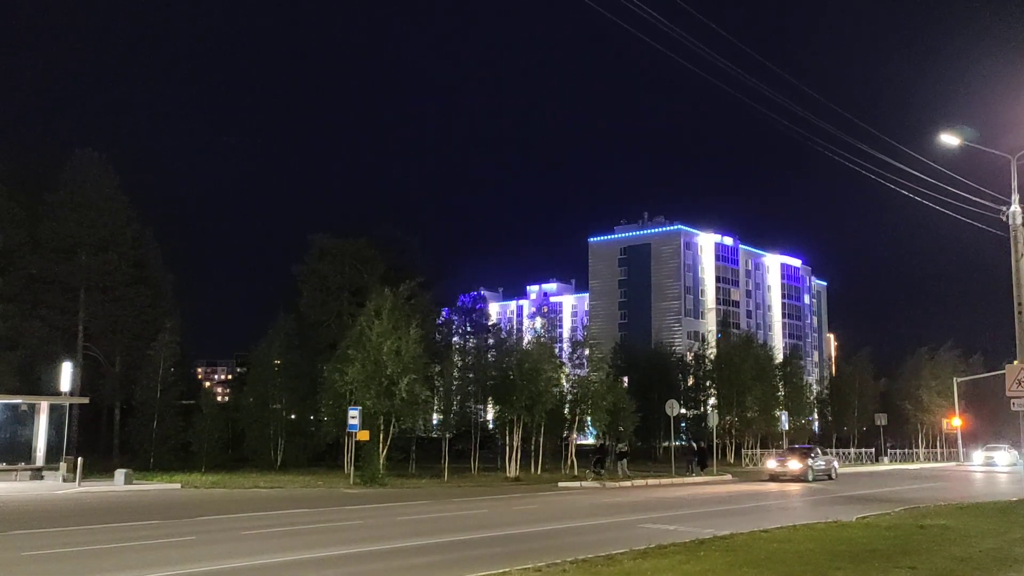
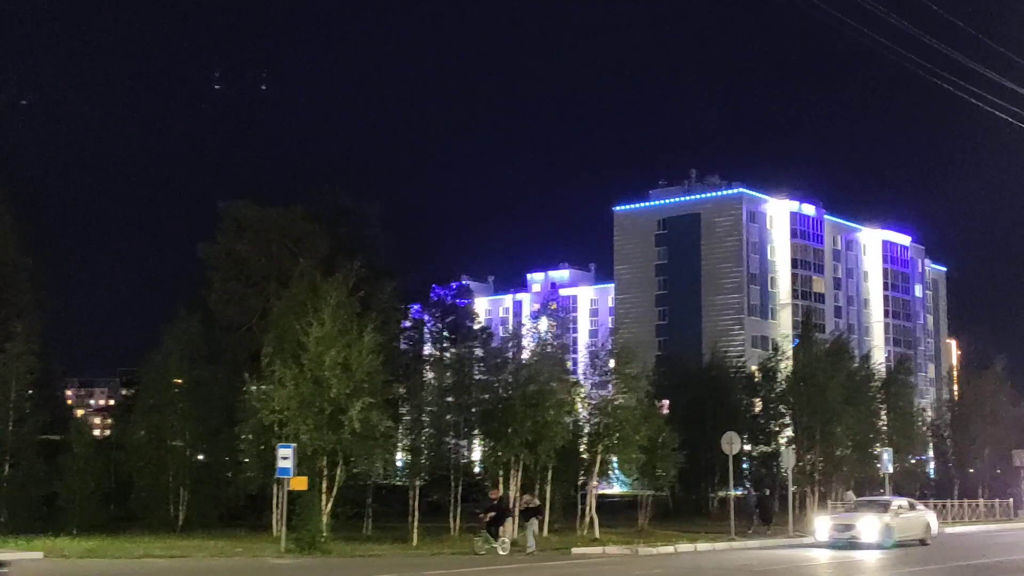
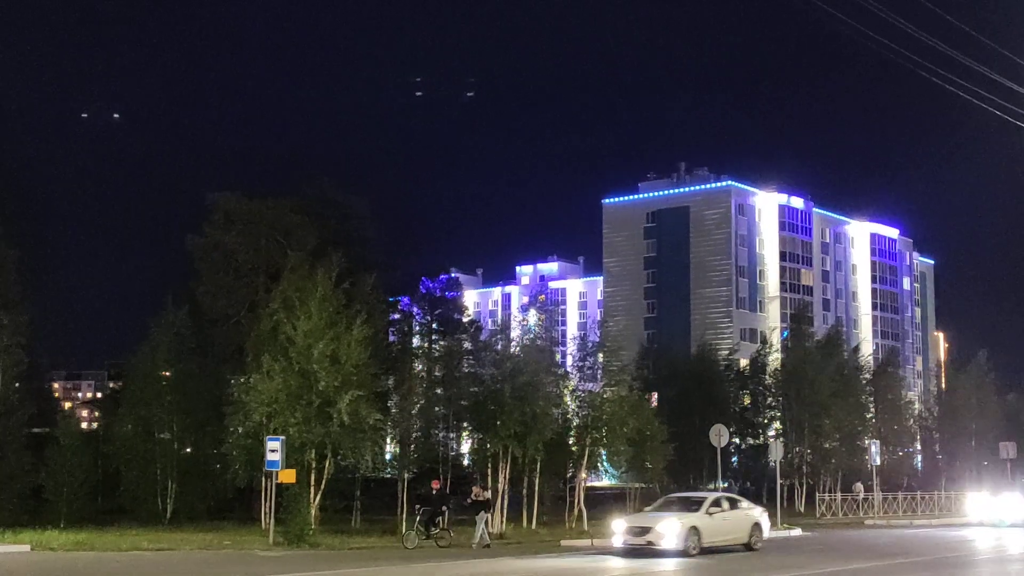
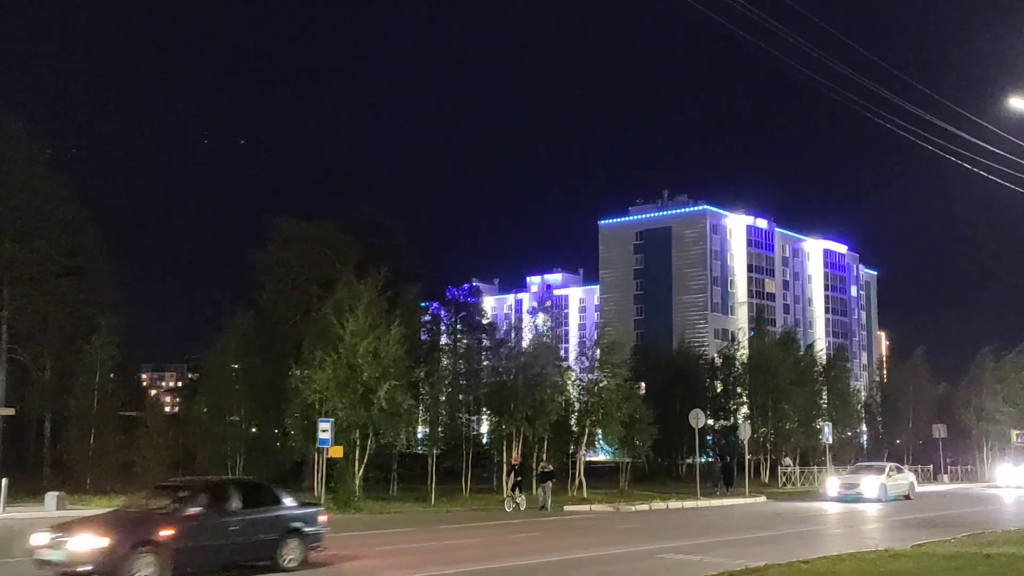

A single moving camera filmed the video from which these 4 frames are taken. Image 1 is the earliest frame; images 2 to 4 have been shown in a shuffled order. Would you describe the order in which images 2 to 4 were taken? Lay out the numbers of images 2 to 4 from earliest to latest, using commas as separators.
4, 2, 3
